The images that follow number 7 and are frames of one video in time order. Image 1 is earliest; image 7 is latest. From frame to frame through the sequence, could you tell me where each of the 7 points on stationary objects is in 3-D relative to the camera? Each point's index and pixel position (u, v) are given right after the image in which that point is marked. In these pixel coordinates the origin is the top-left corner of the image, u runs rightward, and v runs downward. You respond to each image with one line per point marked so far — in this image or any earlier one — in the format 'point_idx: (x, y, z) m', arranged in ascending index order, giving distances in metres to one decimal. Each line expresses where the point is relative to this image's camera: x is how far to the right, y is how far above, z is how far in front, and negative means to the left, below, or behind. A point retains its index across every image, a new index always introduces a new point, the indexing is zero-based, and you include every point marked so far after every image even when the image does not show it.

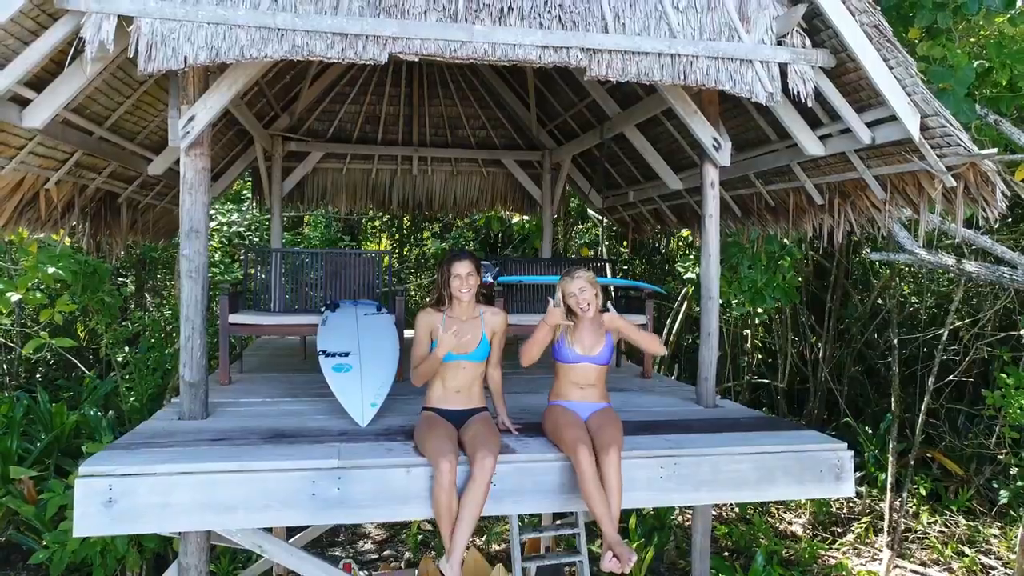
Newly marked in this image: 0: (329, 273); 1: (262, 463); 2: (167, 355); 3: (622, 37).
0: (-0.8, +0.1, +4.3) m
1: (-0.6, -0.4, +2.3) m
2: (-2.9, -0.6, +8.0) m
3: (+0.3, +0.7, +2.7) m
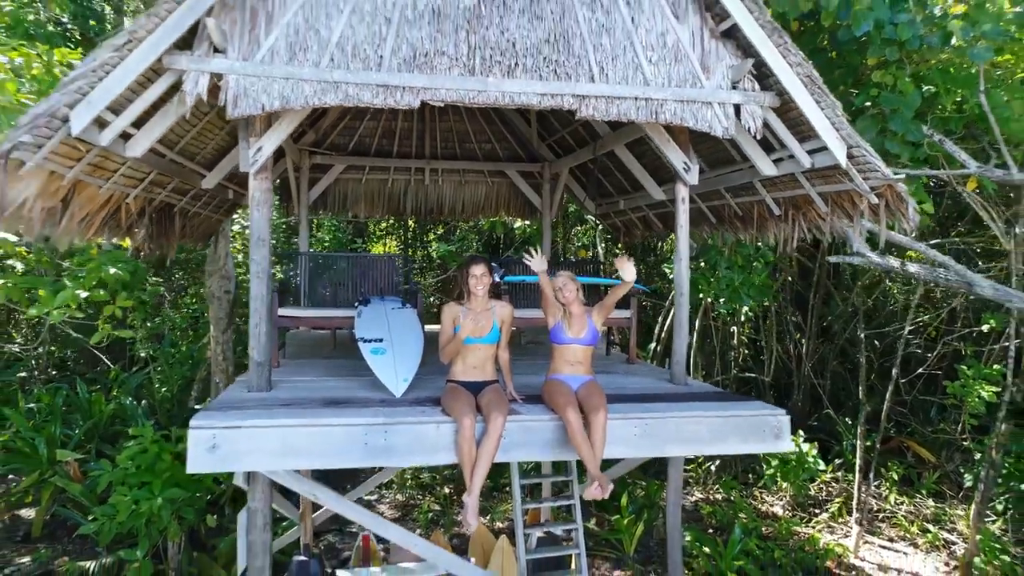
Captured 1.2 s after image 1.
0: (-0.8, +0.1, +5.0) m
1: (-0.6, -0.4, +2.9) m
2: (-2.9, -0.6, +8.6) m
3: (+0.3, +0.7, +3.3) m
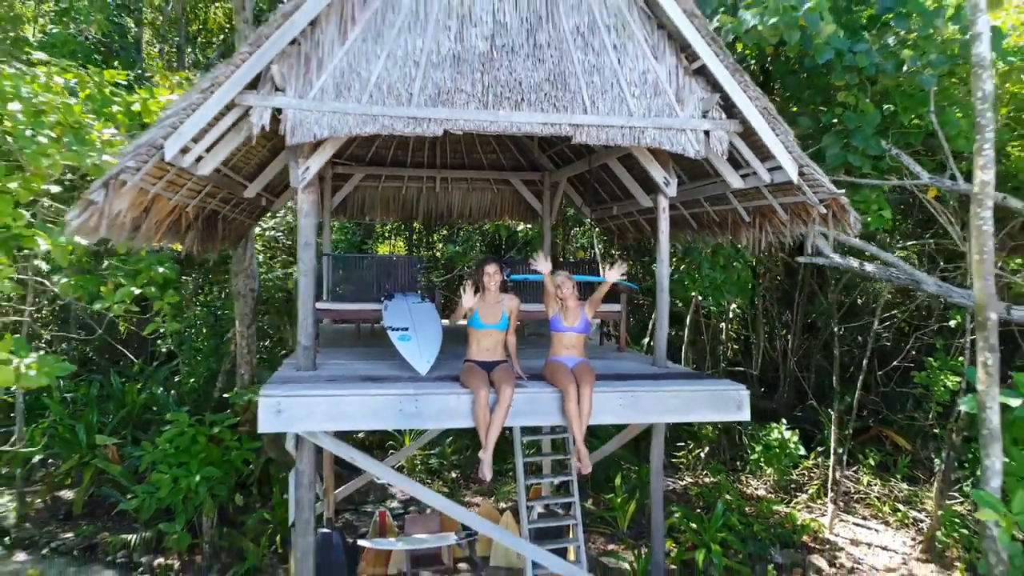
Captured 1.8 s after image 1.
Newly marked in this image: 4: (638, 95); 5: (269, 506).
0: (-0.8, +0.1, +5.7) m
1: (-0.5, -0.4, +3.6) m
2: (-2.9, -0.5, +9.3) m
3: (+0.4, +0.7, +4.0) m
4: (+0.5, +0.8, +4.1) m
5: (-2.1, -1.8, +8.0) m
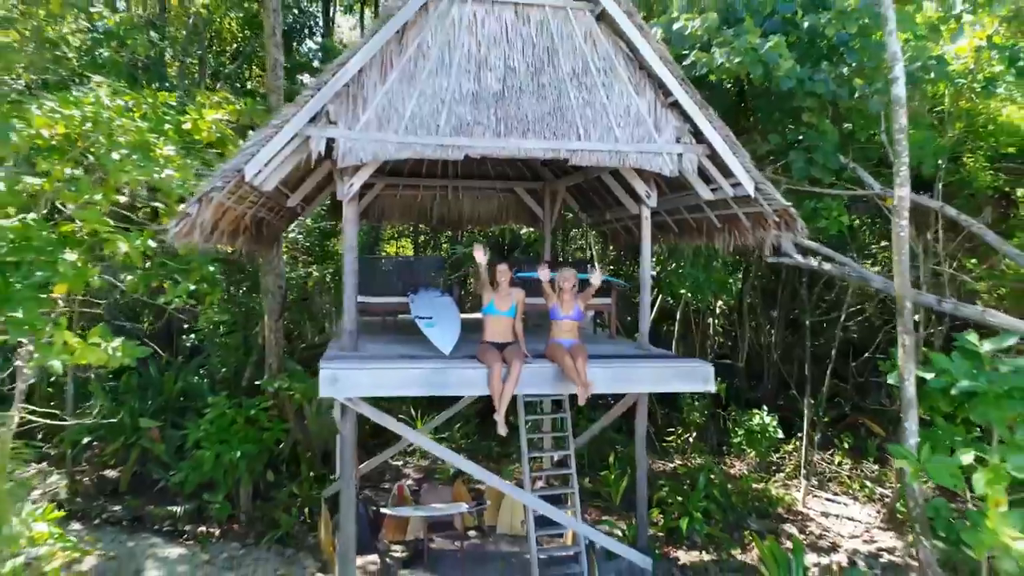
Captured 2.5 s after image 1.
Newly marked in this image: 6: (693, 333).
0: (-0.8, +0.1, +6.5) m
1: (-0.5, -0.4, +4.5) m
2: (-2.8, -0.5, +10.2) m
3: (+0.4, +0.8, +4.9) m
4: (+0.6, +0.9, +5.0) m
5: (-2.0, -1.8, +8.9) m
6: (+2.2, -0.6, +11.4) m
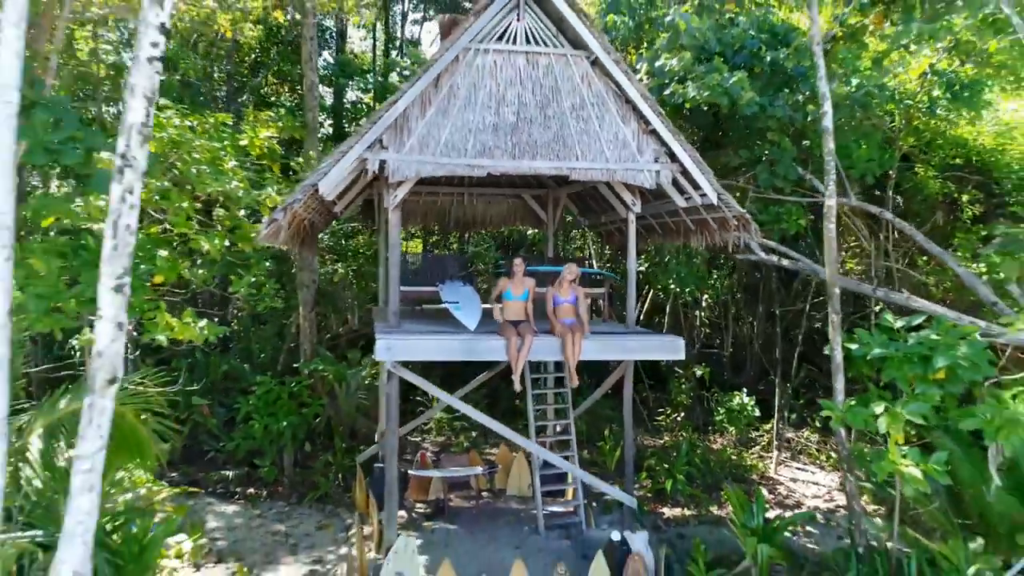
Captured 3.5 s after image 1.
0: (-0.7, +0.2, +7.8) m
1: (-0.4, -0.3, +5.7) m
2: (-2.7, -0.5, +11.4) m
3: (+0.5, +0.8, +6.2) m
4: (+0.7, +0.9, +6.2) m
5: (-1.9, -1.7, +10.1) m
6: (+2.3, -0.5, +12.7) m
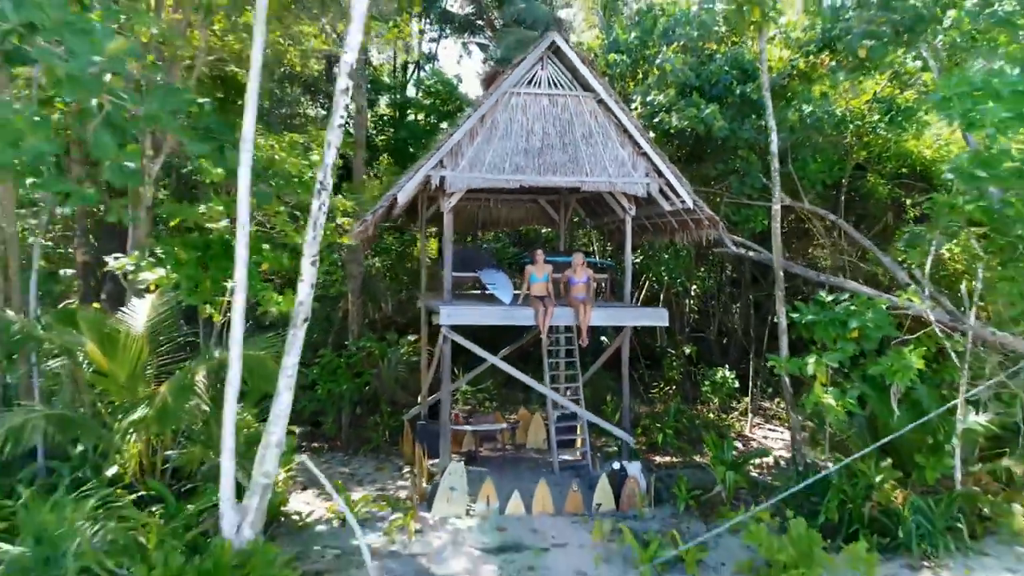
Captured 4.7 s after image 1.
0: (-0.4, +0.3, +9.8) m
1: (-0.2, -0.2, +7.7) m
2: (-2.5, -0.3, +13.4) m
3: (+0.7, +1.0, +8.2) m
4: (+0.9, +1.1, +8.2) m
5: (-1.7, -1.6, +12.1) m
6: (+2.5, -0.3, +14.7) m
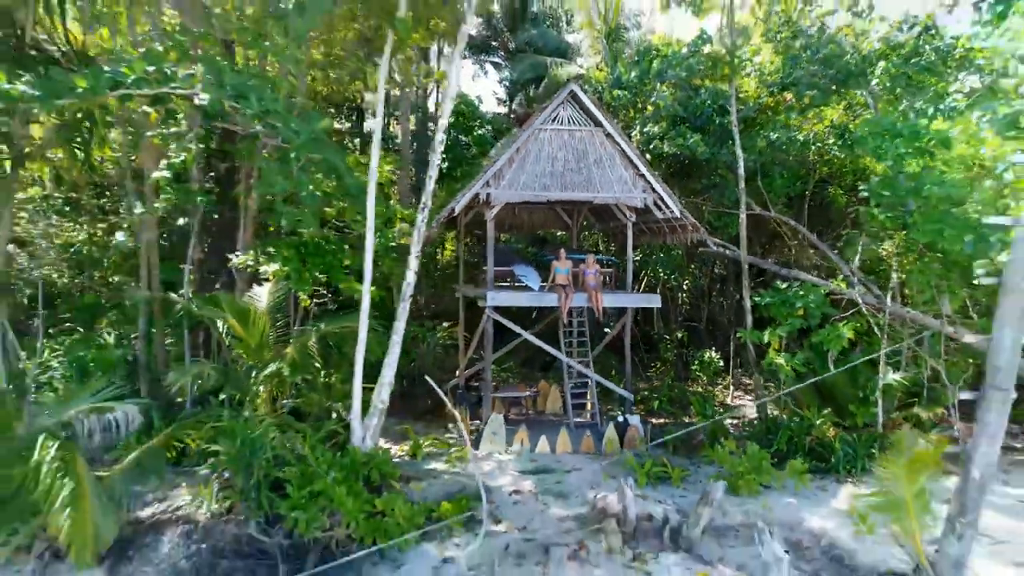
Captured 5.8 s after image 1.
0: (-0.1, +0.4, +12.3) m
1: (+0.1, 0.0, +10.2) m
2: (-2.2, -0.2, +15.9) m
3: (+1.0, +1.1, +10.6) m
4: (+1.2, +1.2, +10.7) m
5: (-1.4, -1.5, +14.6) m
6: (+2.8, -0.3, +17.1) m
